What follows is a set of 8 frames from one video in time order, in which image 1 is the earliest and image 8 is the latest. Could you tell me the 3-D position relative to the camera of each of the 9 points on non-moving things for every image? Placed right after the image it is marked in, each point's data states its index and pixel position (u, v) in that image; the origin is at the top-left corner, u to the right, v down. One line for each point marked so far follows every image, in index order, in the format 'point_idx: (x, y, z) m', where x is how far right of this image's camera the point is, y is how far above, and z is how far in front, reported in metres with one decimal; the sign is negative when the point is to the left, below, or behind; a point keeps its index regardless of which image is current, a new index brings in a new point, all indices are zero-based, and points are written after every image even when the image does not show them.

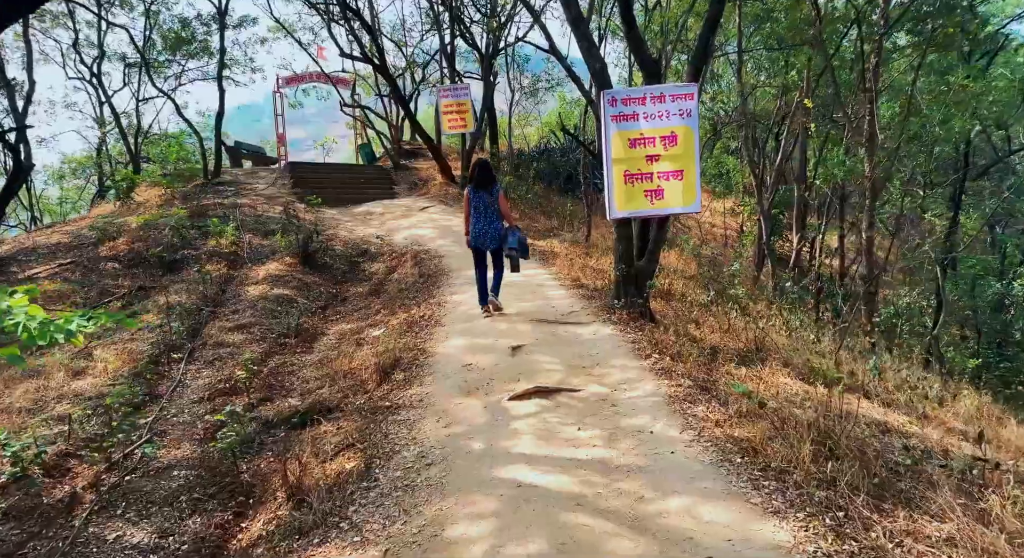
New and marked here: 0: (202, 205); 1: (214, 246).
0: (-6.9, +1.6, +17.1) m
1: (-5.3, +0.6, +13.9) m
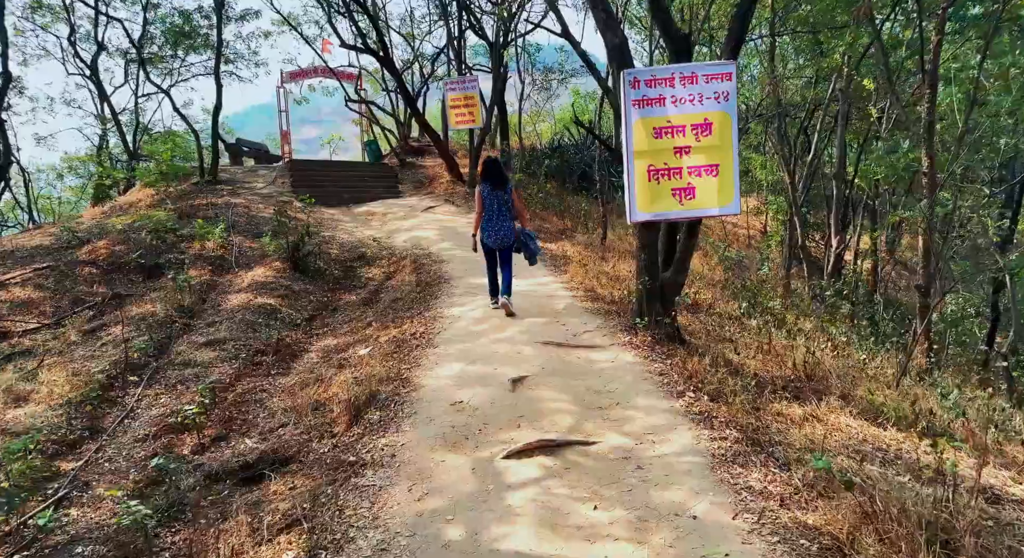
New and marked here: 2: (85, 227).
0: (-6.7, +1.6, +16.2) m
1: (-5.2, +0.5, +12.9) m
2: (-8.6, +1.0, +15.5) m
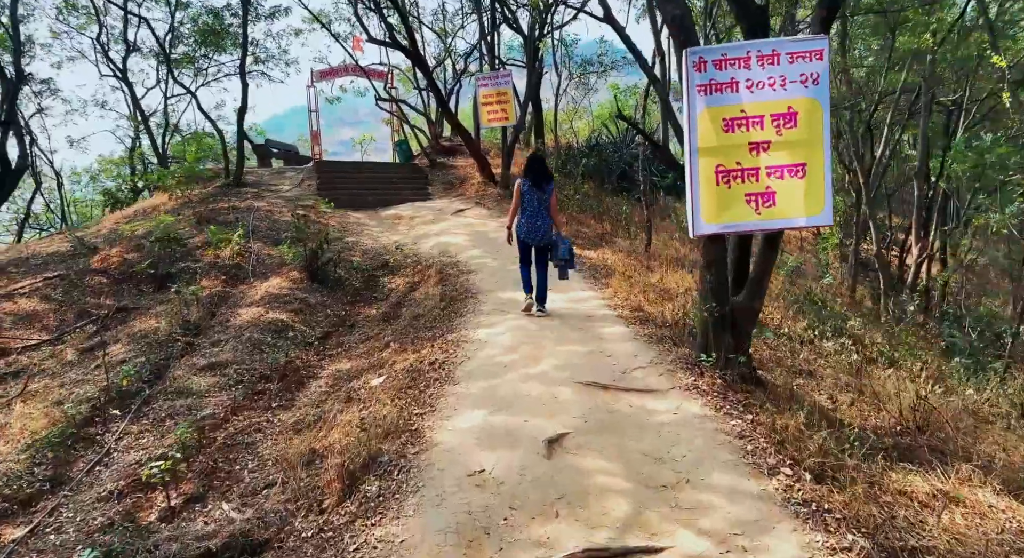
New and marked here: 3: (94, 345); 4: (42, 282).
0: (-5.9, +1.4, +15.4) m
1: (-4.6, +0.3, +12.1) m
2: (-7.9, +0.9, +14.9) m
3: (-4.9, -0.8, +9.0) m
4: (-7.2, 0.0, +11.8) m
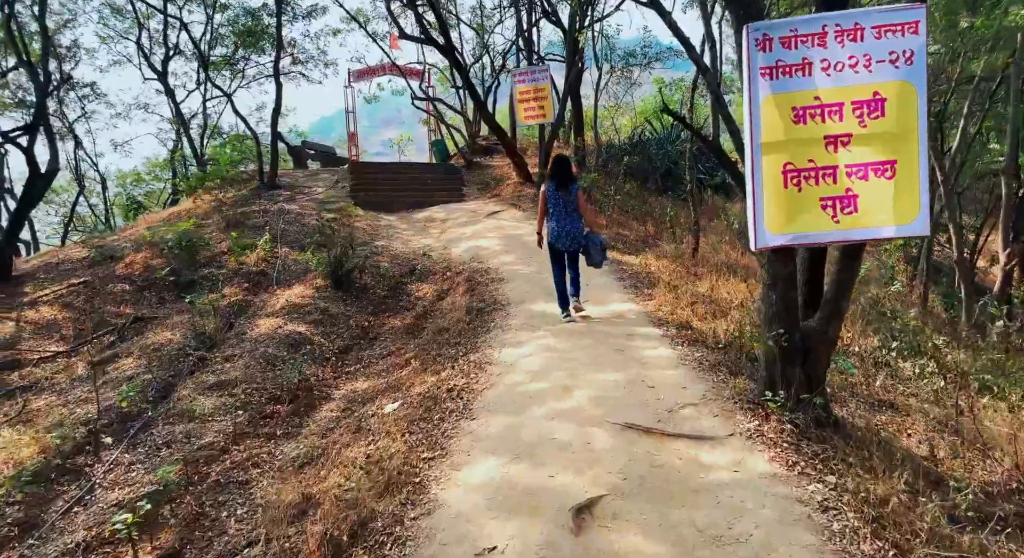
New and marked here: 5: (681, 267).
0: (-5.2, +1.3, +15.0) m
1: (-4.1, +0.2, +11.6) m
2: (-7.2, +0.8, +14.6) m
3: (-4.5, -0.9, +8.6) m
4: (-6.6, -0.2, +11.5) m
5: (+2.2, +0.1, +10.2) m
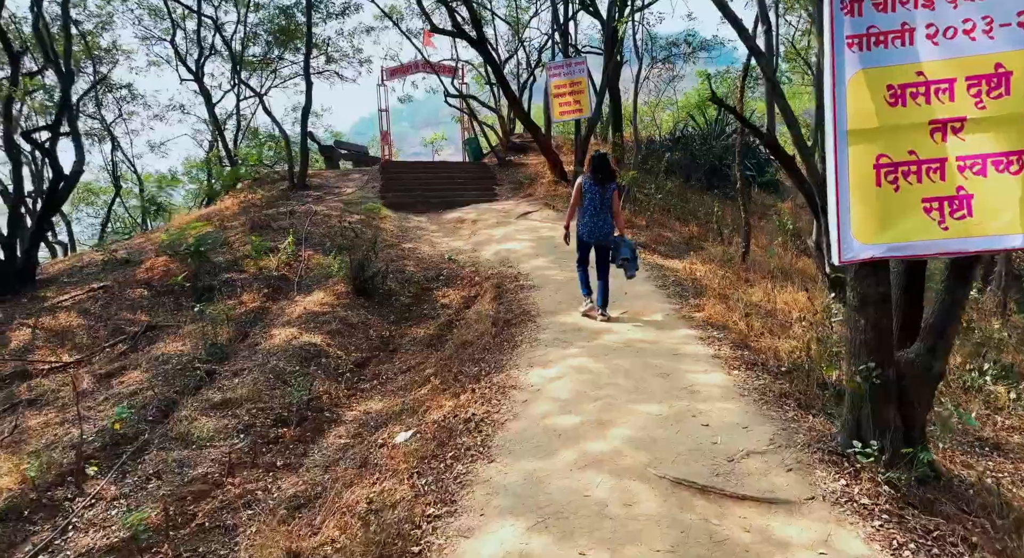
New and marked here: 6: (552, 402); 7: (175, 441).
0: (-4.6, +1.2, +14.5) m
1: (-3.6, +0.2, +11.1) m
2: (-6.5, +0.7, +14.2) m
3: (-4.2, -0.9, +8.1) m
4: (-6.1, -0.2, +11.1) m
5: (+2.6, 0.0, +9.4) m
6: (+0.2, -0.7, +4.7) m
7: (-2.6, -1.2, +5.9) m
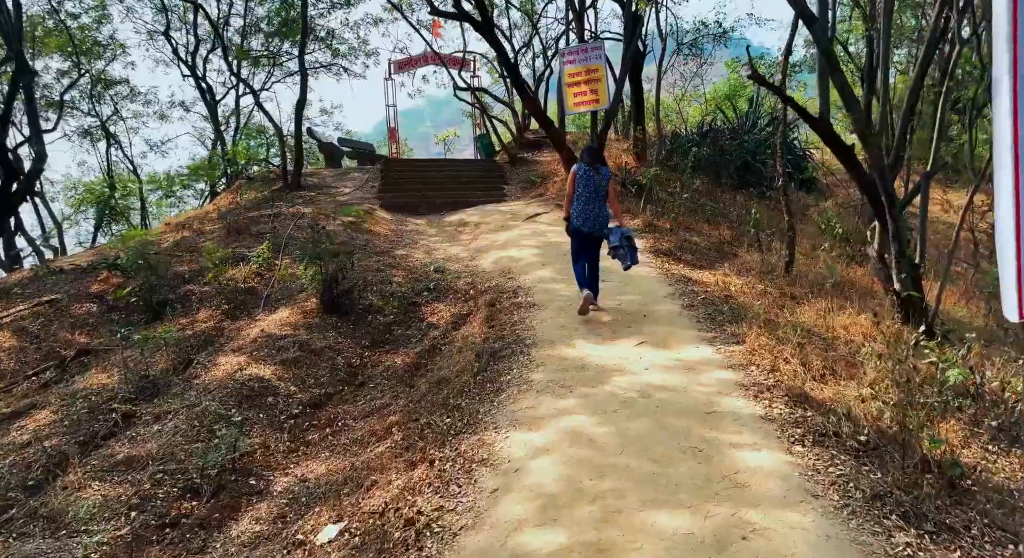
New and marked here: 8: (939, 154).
0: (-4.4, +1.1, +13.2) m
1: (-3.6, 0.0, +9.7) m
2: (-6.4, +0.6, +12.9) m
3: (-4.2, -1.1, +6.7) m
4: (-6.1, -0.4, +9.8) m
5: (+2.6, -0.1, +7.8) m
6: (+0.1, -0.9, +3.2) m
7: (-2.7, -1.4, +4.4) m
8: (+4.3, +1.3, +7.9) m
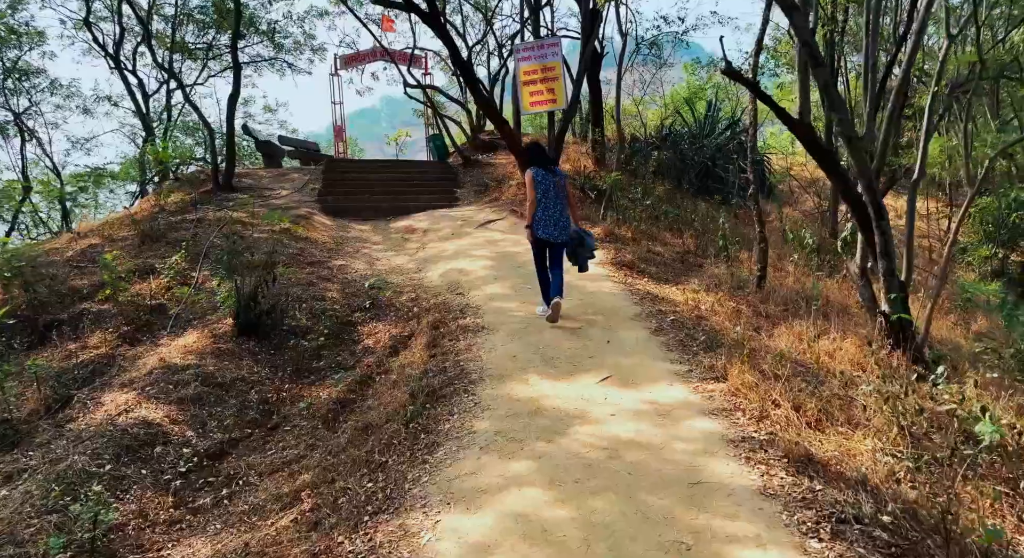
0: (-5.2, +0.9, +12.0) m
1: (-4.2, -0.2, +8.5) m
2: (-7.2, +0.4, +11.6) m
3: (-4.6, -1.3, +5.5) m
4: (-6.7, -0.5, +8.5) m
5: (+2.1, -0.3, +7.0) m
6: (-0.1, -1.1, +2.3) m
7: (-3.0, -1.5, +3.3) m
8: (+3.8, +1.1, +7.2) m
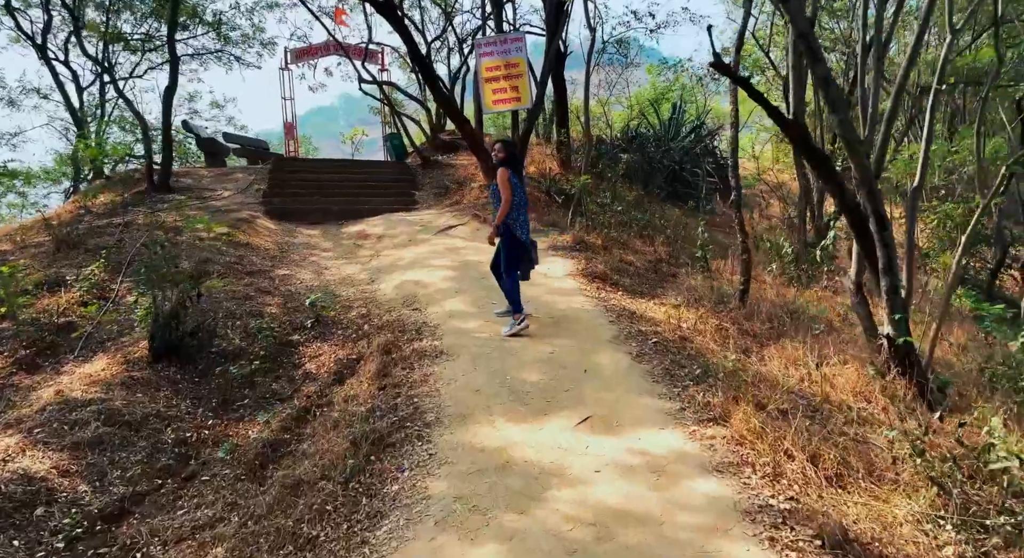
0: (-5.8, +0.8, +10.9) m
1: (-4.5, -0.3, +7.5) m
2: (-7.7, +0.3, +10.4) m
3: (-4.9, -1.4, +4.4) m
4: (-7.1, -0.7, +7.3) m
5: (+1.8, -0.4, +6.3) m
6: (-0.2, -1.2, +1.5) m
7: (-3.1, -1.7, +2.4) m
8: (+3.5, +0.9, +6.5) m
